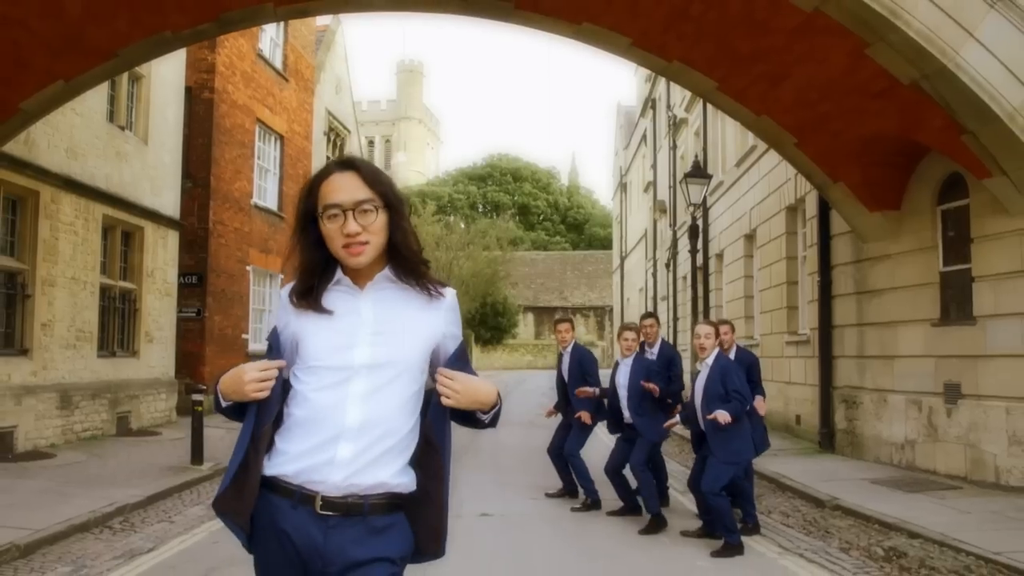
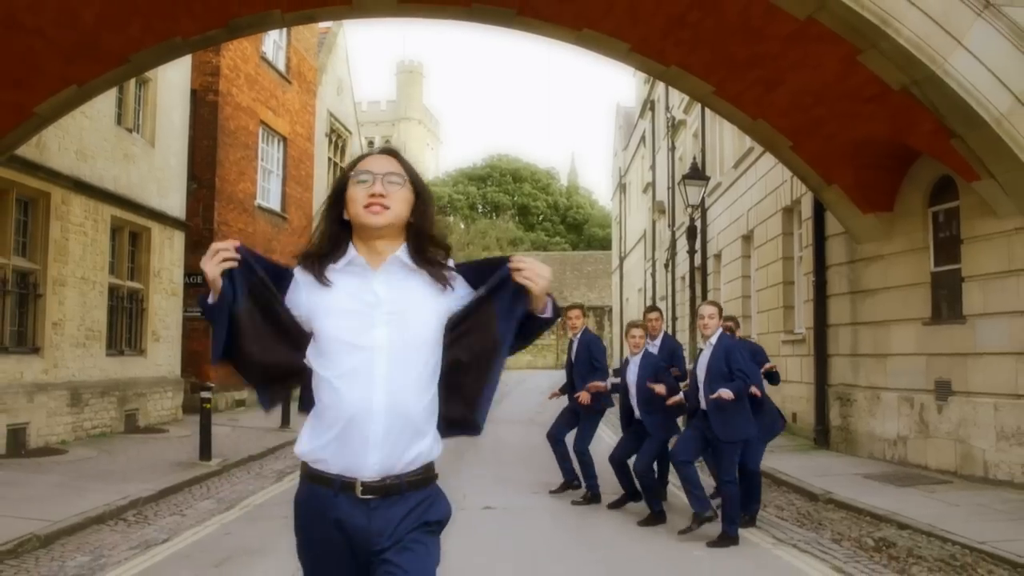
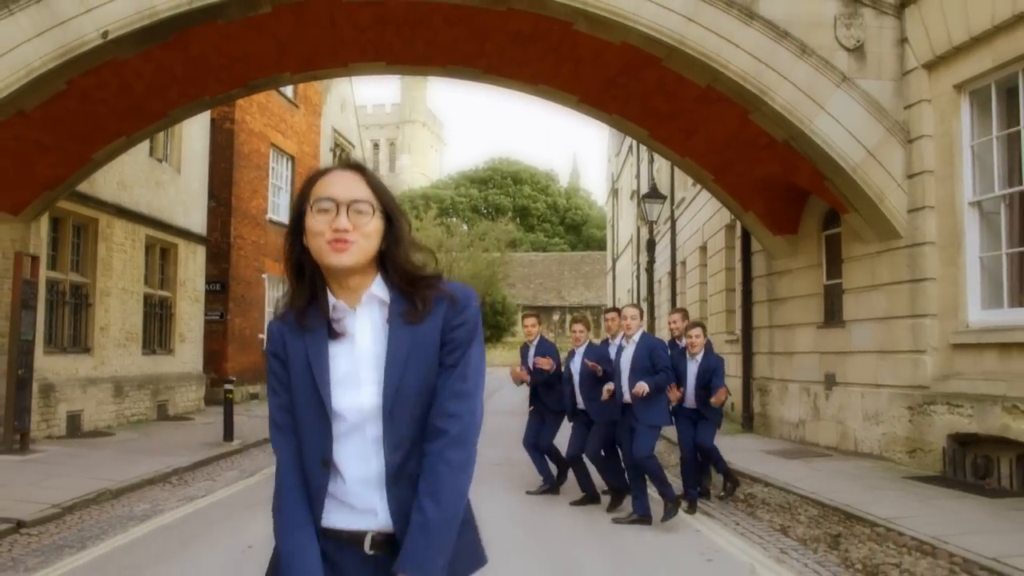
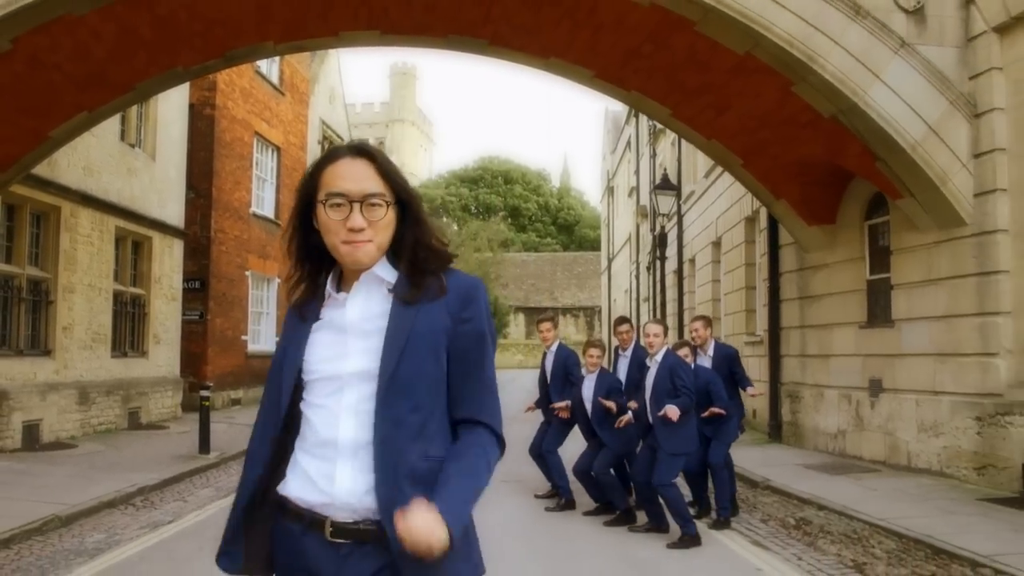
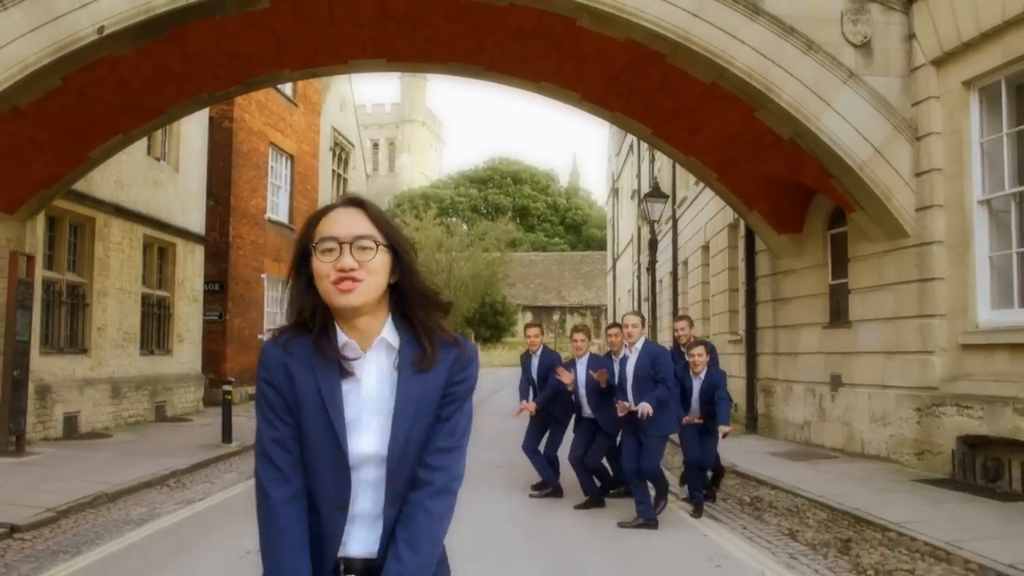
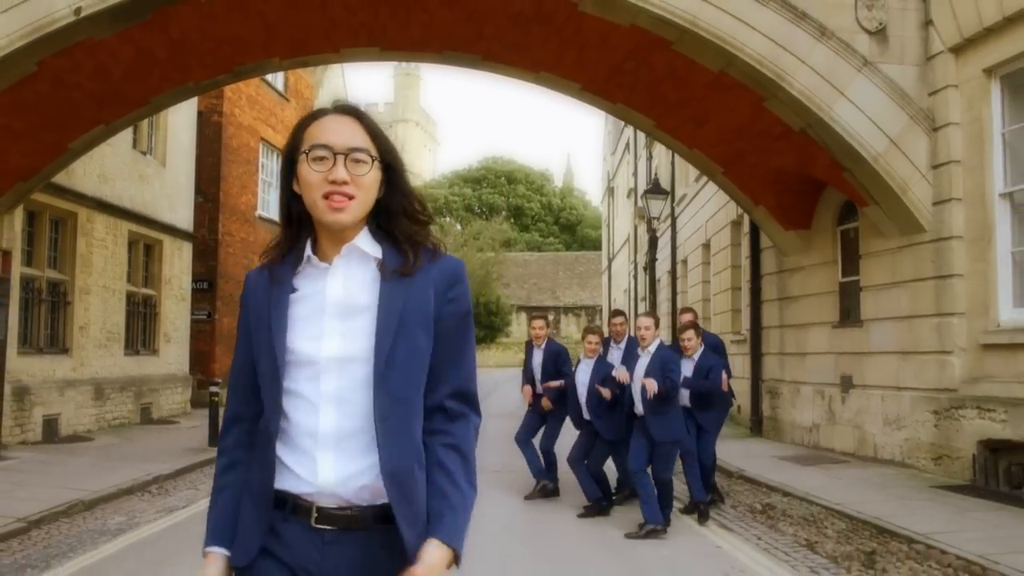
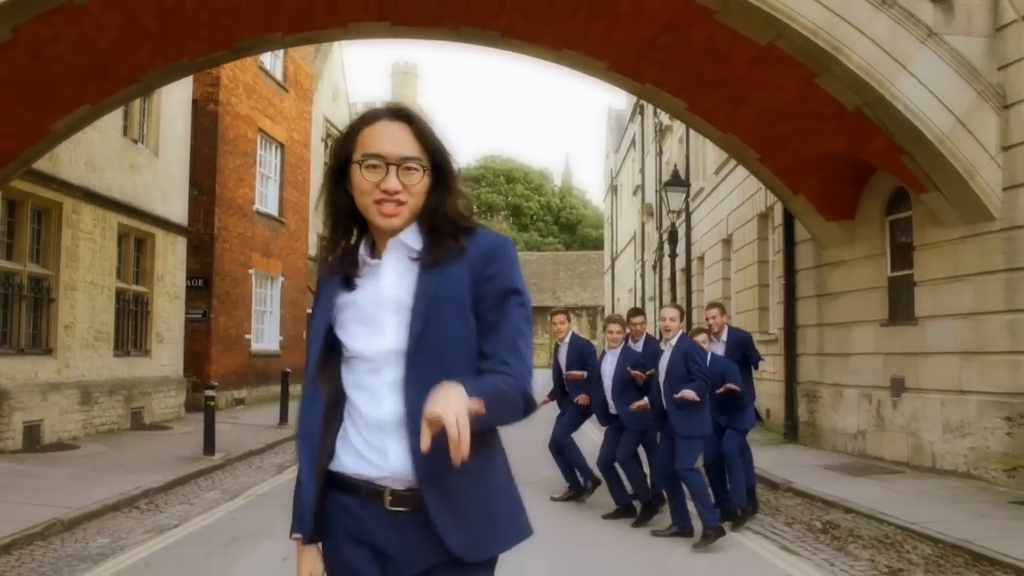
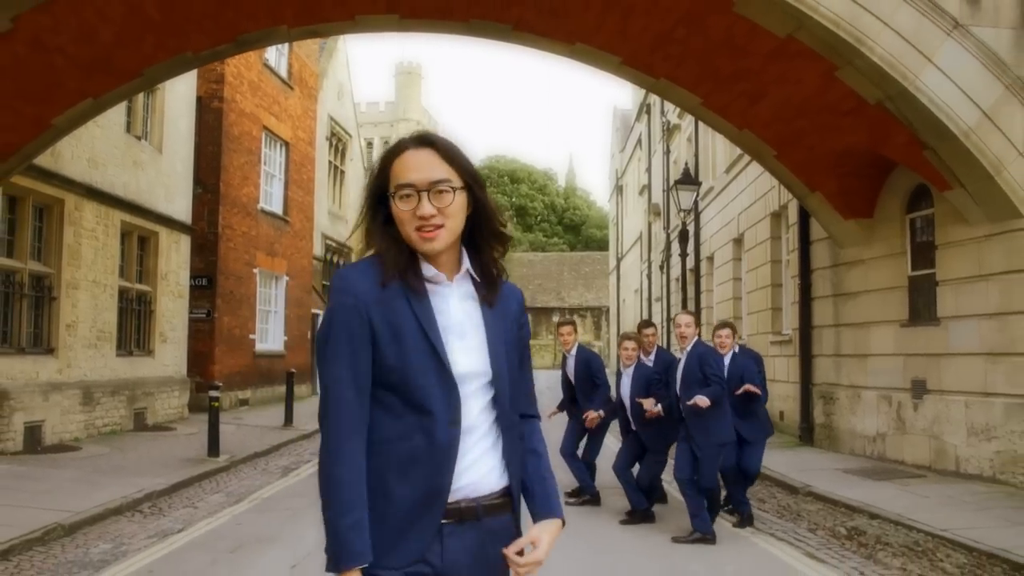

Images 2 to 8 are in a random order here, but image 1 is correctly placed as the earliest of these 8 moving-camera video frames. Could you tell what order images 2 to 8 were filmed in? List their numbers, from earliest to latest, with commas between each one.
2, 8, 7, 4, 6, 5, 3
